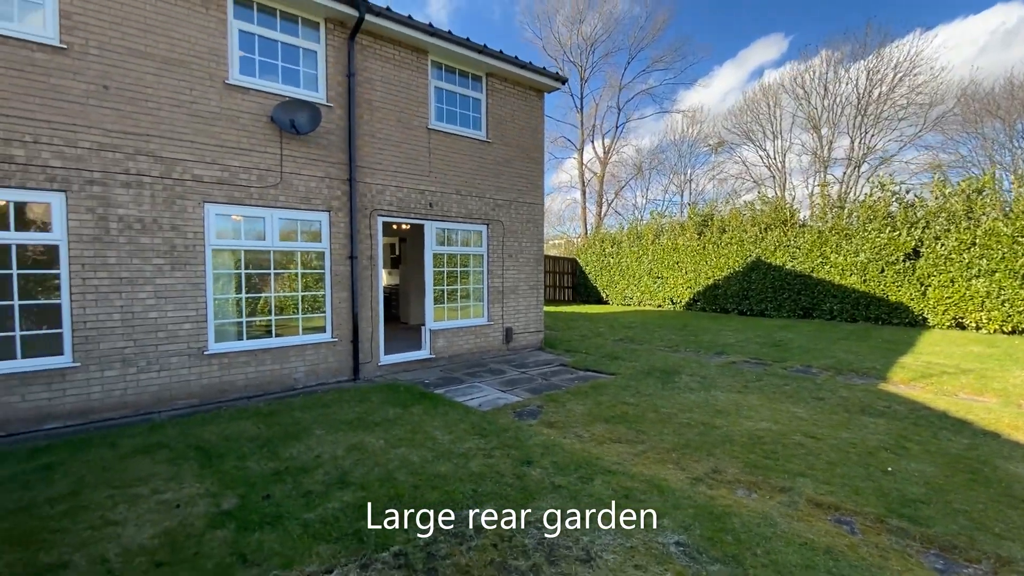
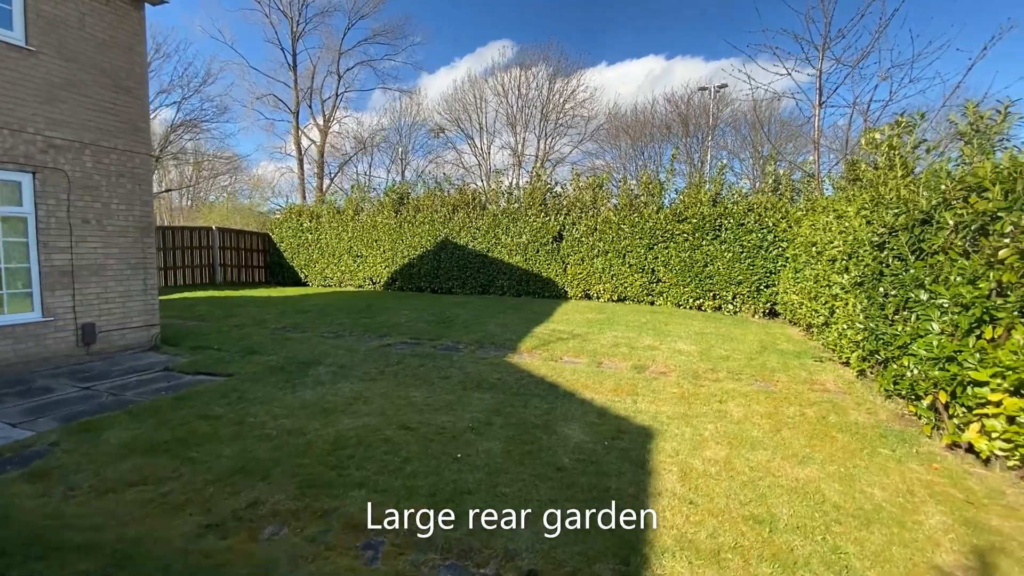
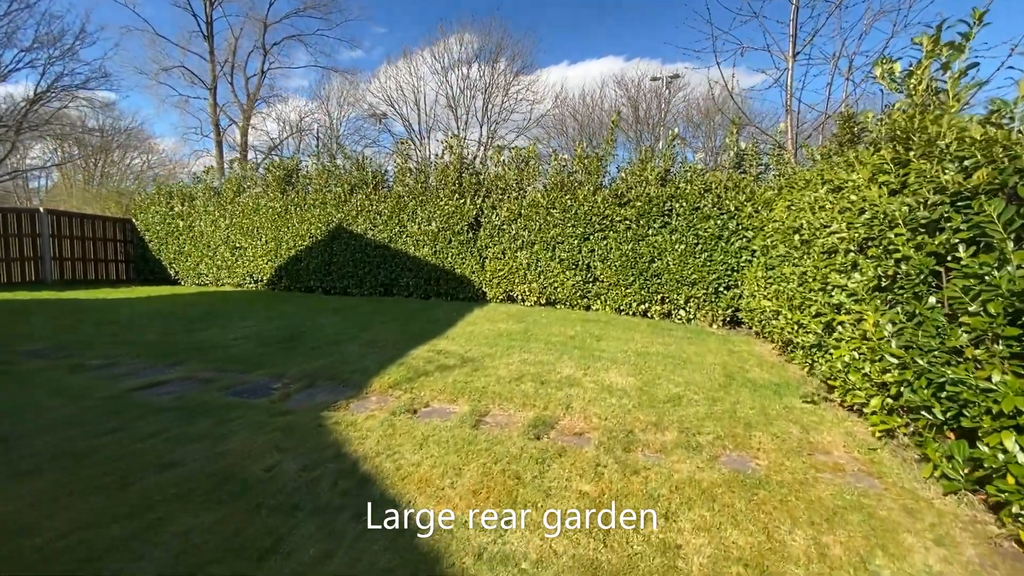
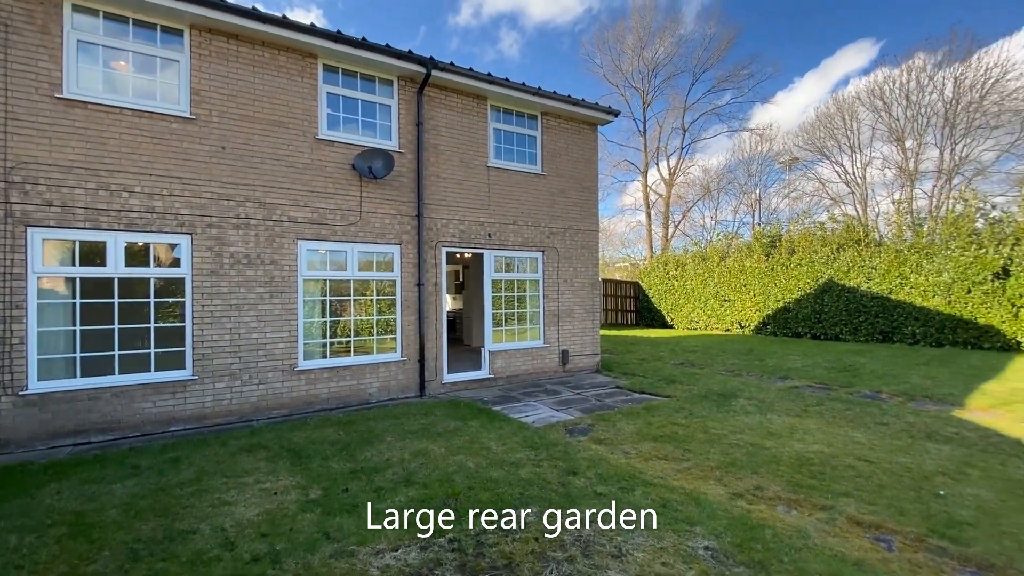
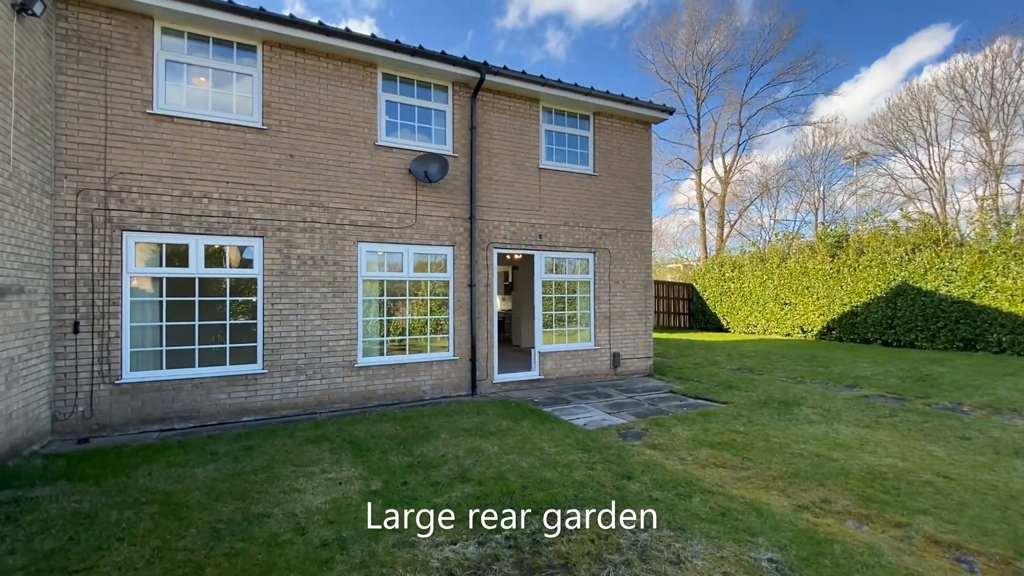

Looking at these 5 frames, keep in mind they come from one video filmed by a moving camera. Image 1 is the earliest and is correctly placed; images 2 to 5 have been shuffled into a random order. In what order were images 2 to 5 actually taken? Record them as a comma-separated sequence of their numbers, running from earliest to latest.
5, 4, 2, 3
